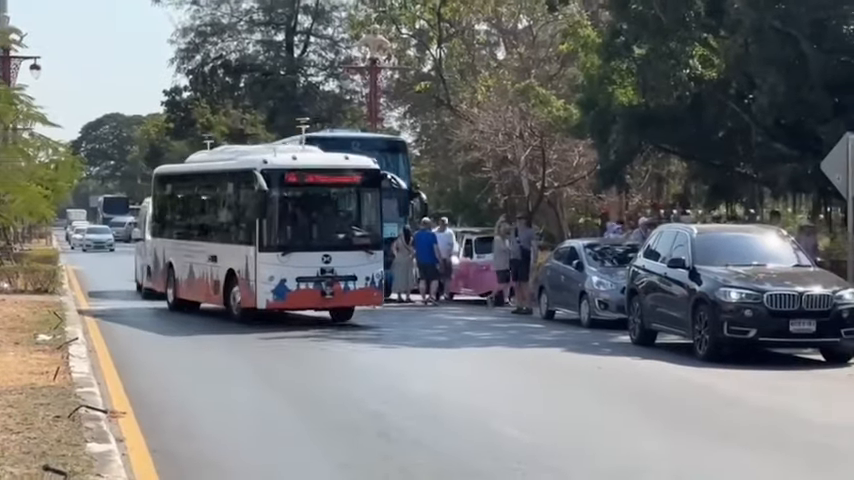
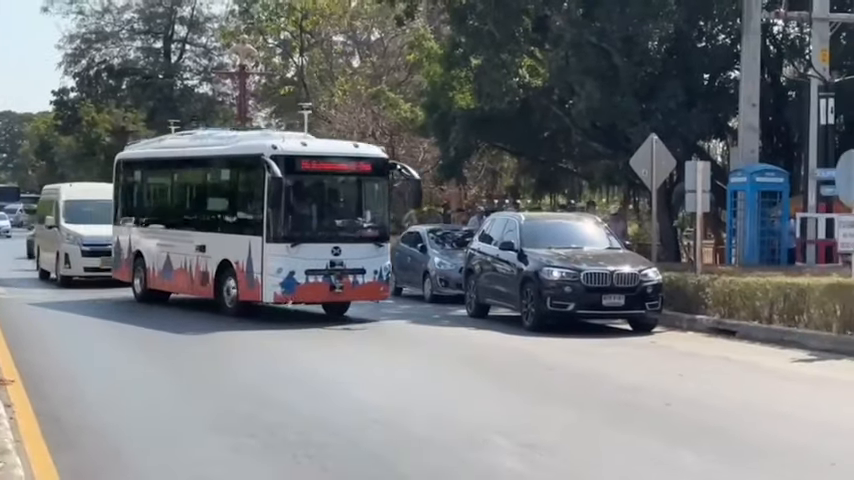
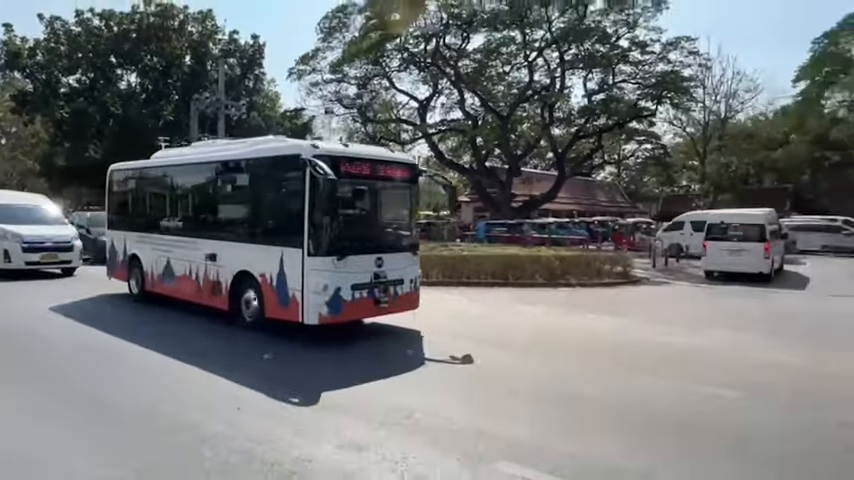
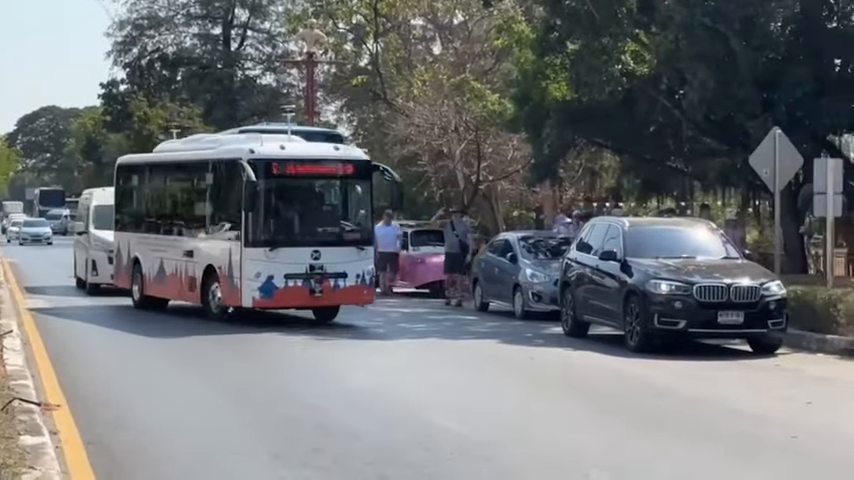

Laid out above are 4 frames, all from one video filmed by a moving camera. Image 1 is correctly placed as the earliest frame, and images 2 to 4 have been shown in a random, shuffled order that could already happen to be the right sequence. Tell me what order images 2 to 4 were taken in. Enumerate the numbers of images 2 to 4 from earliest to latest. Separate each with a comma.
4, 2, 3
